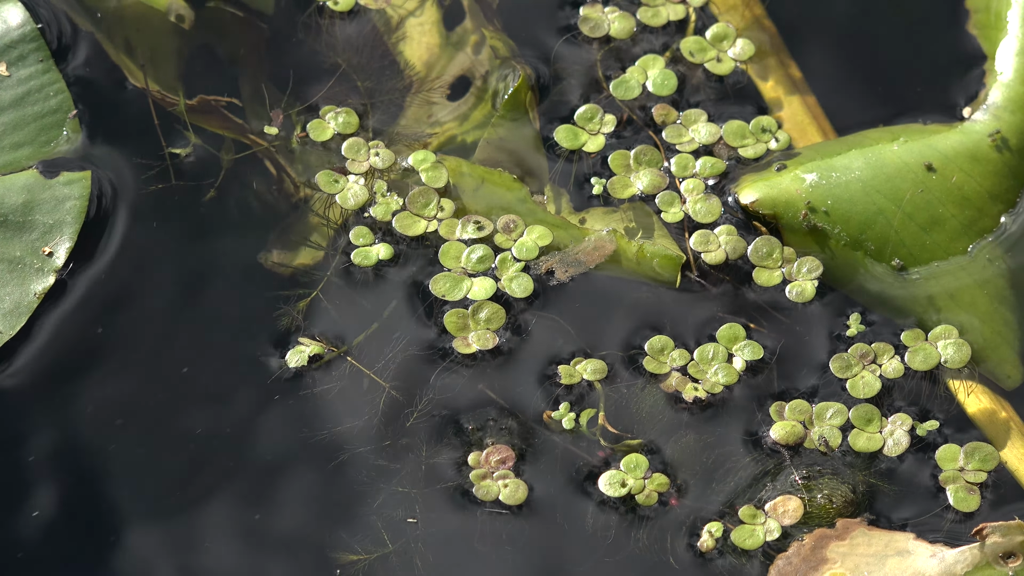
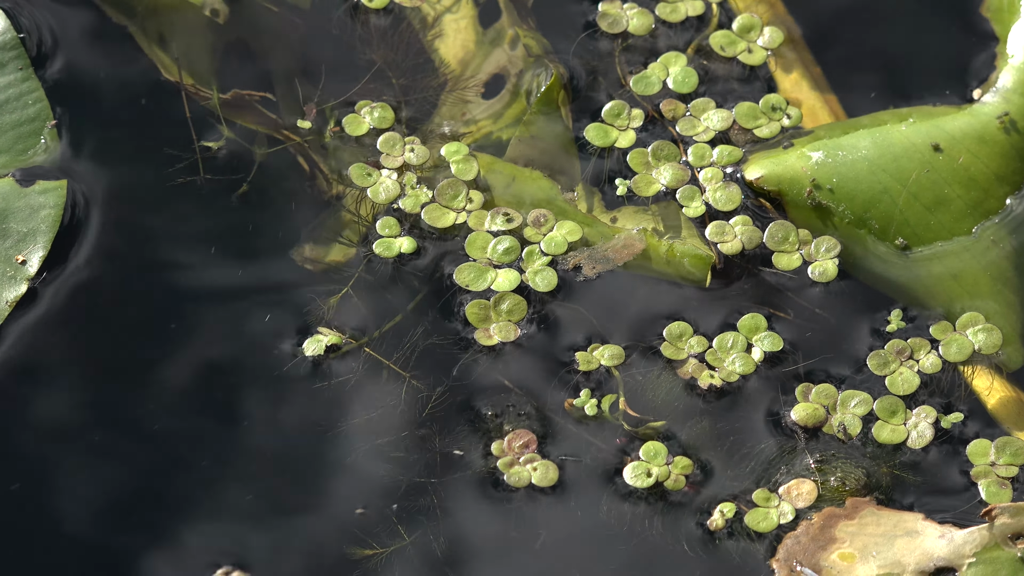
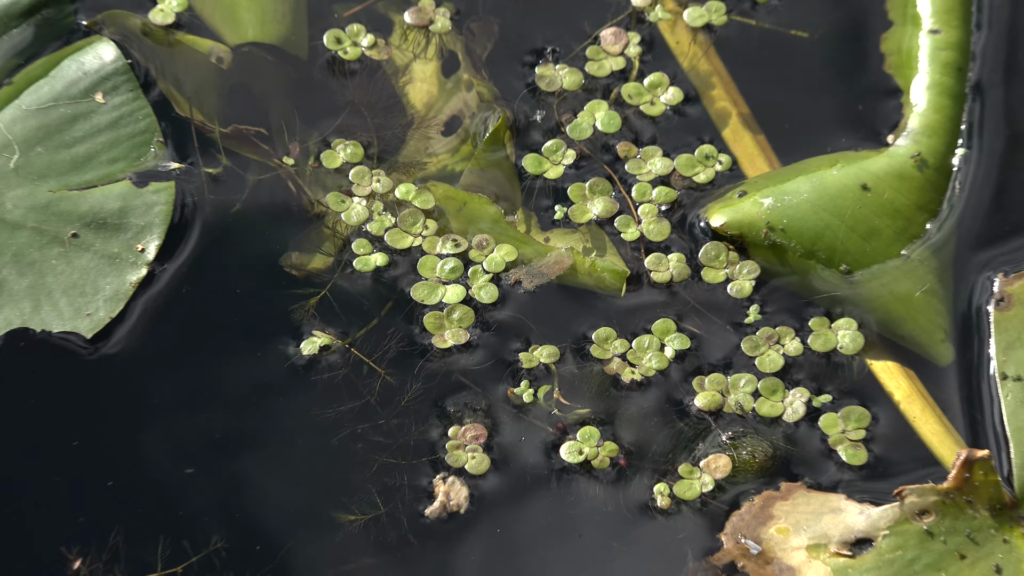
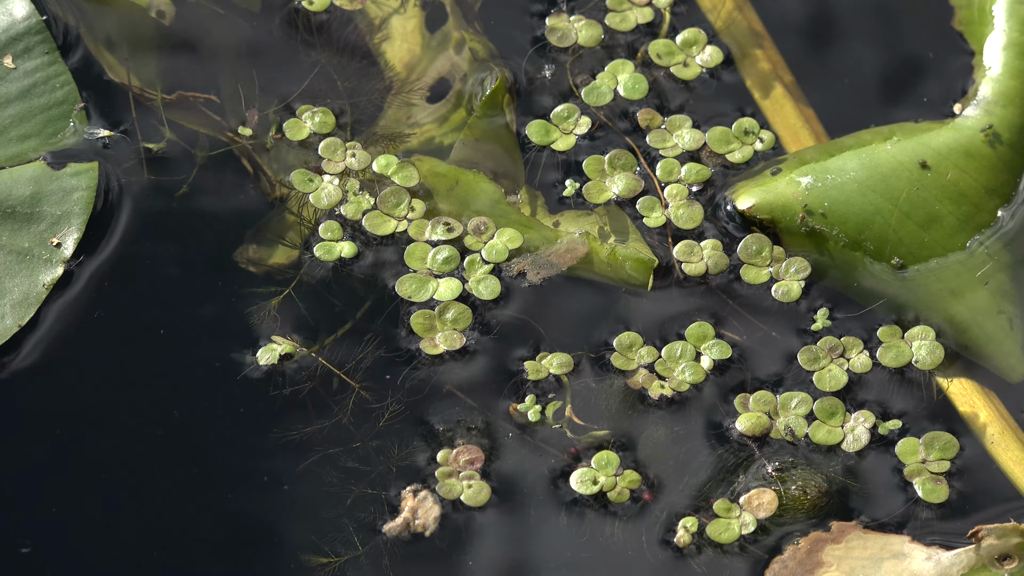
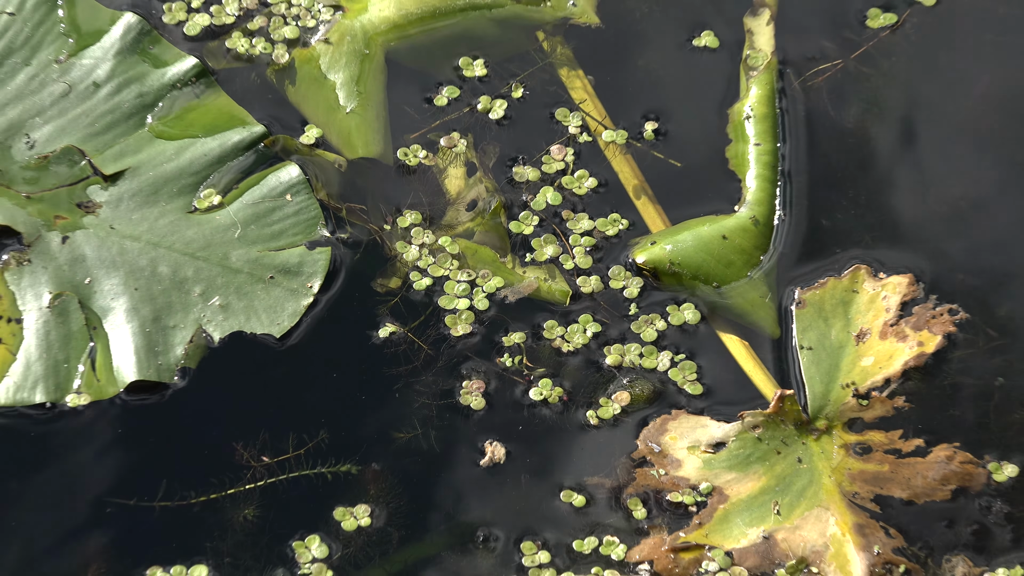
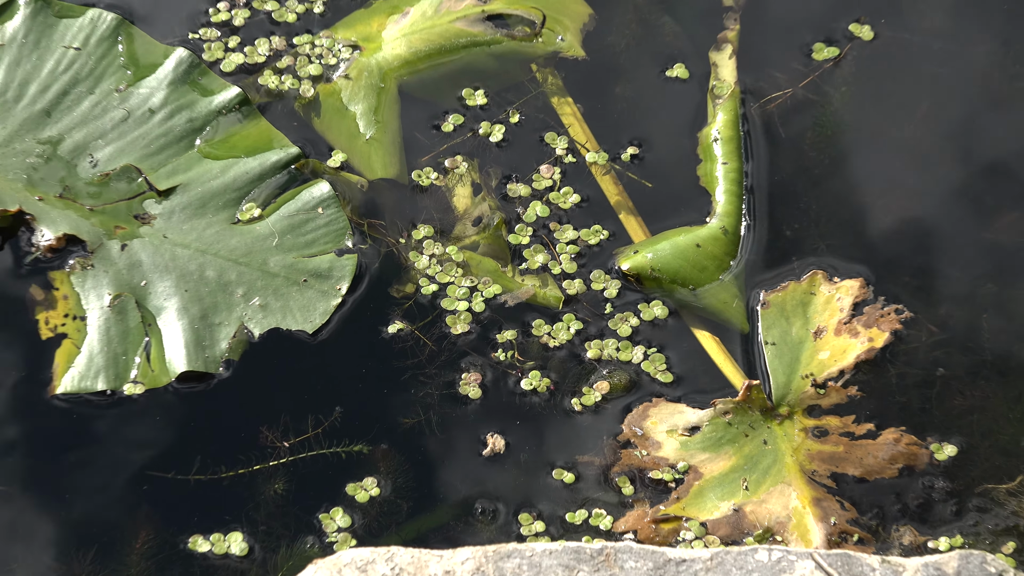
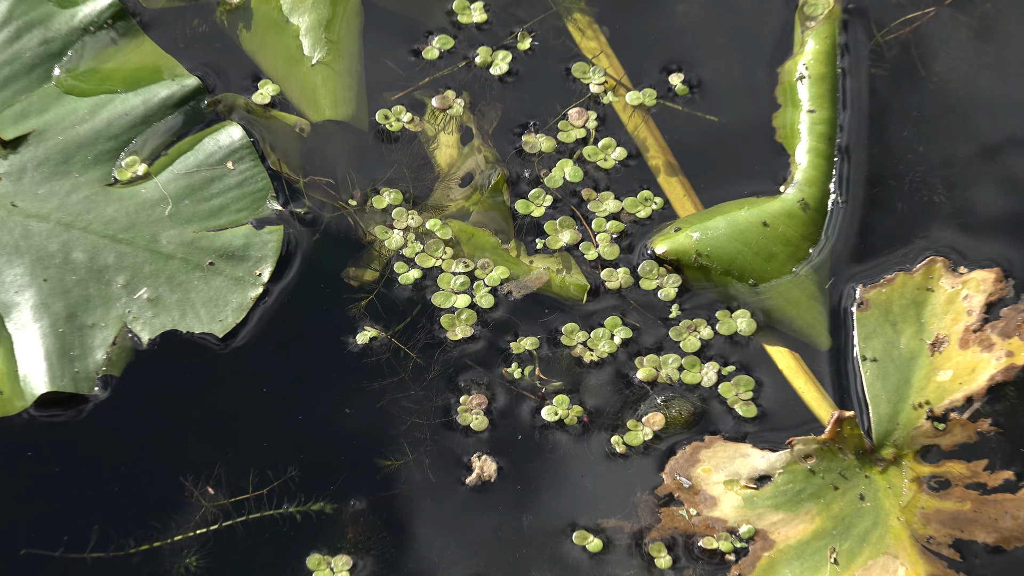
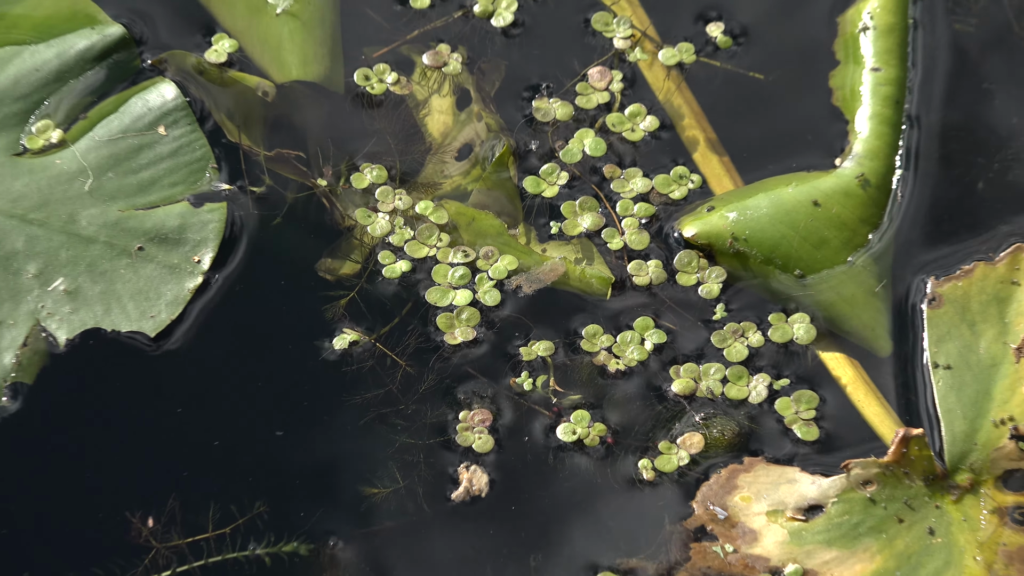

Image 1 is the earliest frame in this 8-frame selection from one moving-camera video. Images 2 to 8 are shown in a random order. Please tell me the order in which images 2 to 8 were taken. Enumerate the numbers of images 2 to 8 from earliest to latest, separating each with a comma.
2, 4, 3, 8, 7, 5, 6
